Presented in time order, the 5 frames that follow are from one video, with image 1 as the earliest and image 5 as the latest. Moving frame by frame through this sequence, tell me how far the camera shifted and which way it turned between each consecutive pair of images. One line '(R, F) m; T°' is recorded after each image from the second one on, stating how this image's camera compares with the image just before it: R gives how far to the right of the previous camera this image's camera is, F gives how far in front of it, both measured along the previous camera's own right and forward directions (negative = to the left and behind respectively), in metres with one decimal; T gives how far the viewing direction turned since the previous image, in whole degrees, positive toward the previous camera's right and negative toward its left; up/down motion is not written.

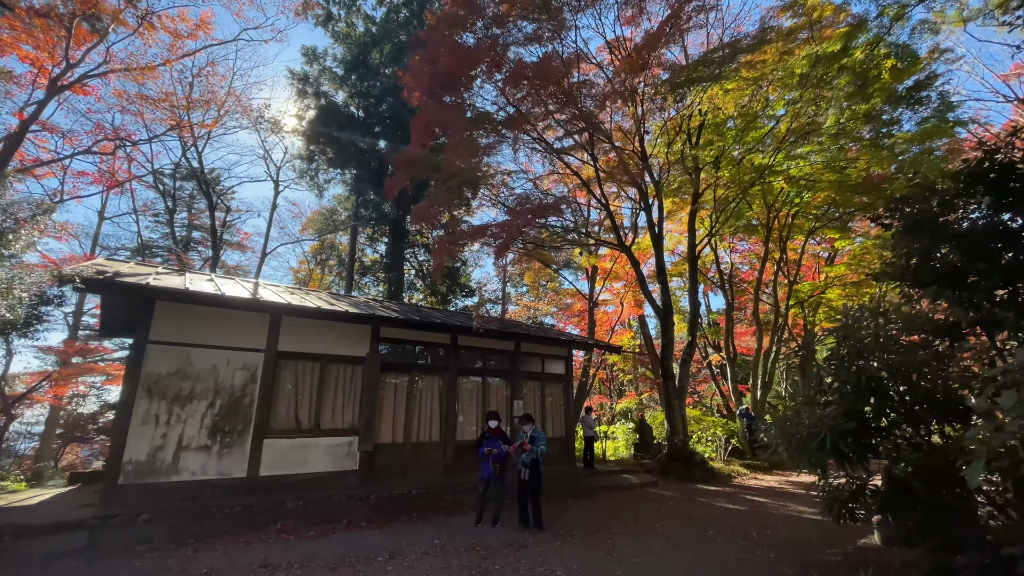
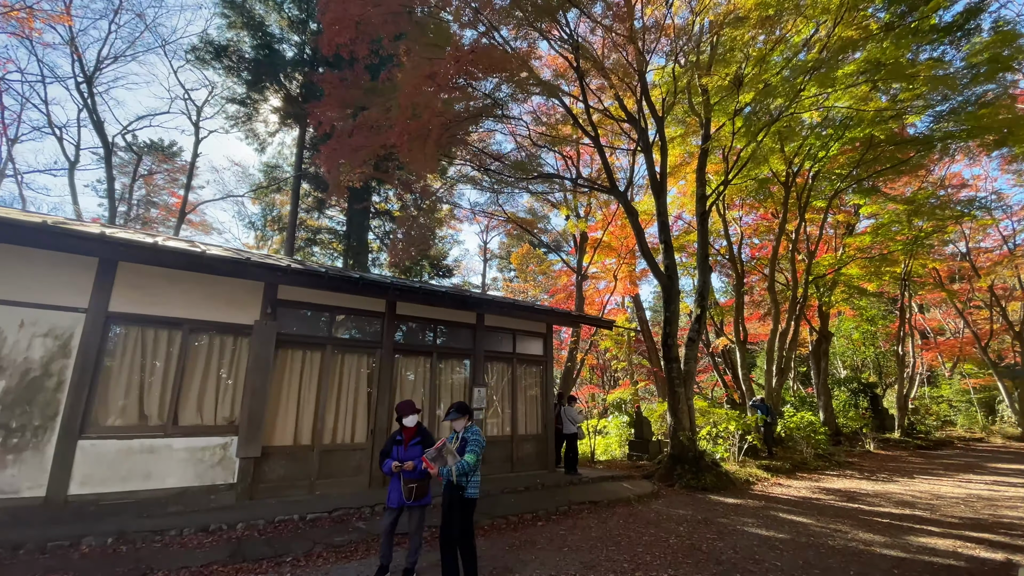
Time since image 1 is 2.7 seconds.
(+0.5, +2.0) m; +1°
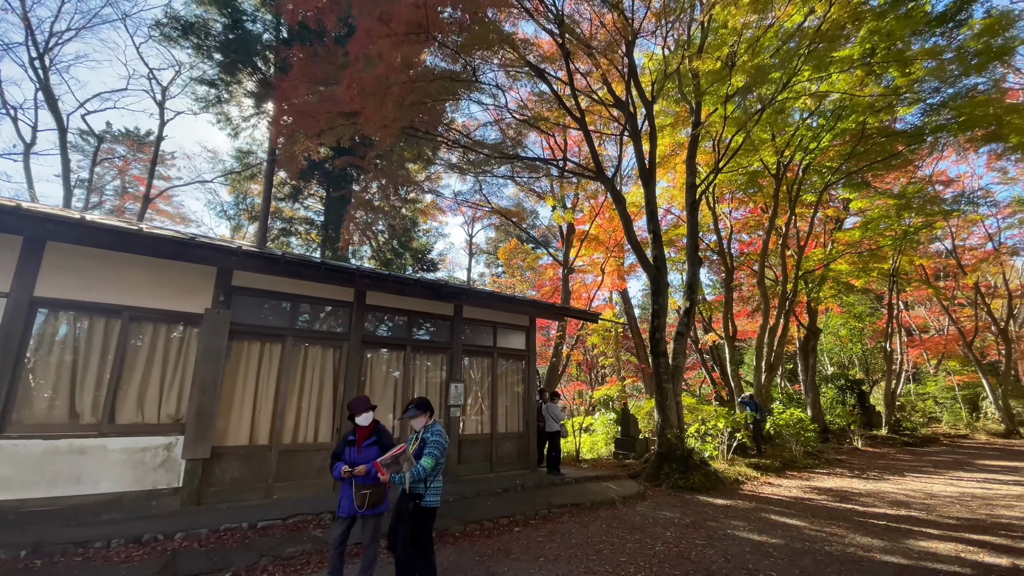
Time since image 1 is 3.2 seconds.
(+0.1, +0.4) m; +1°
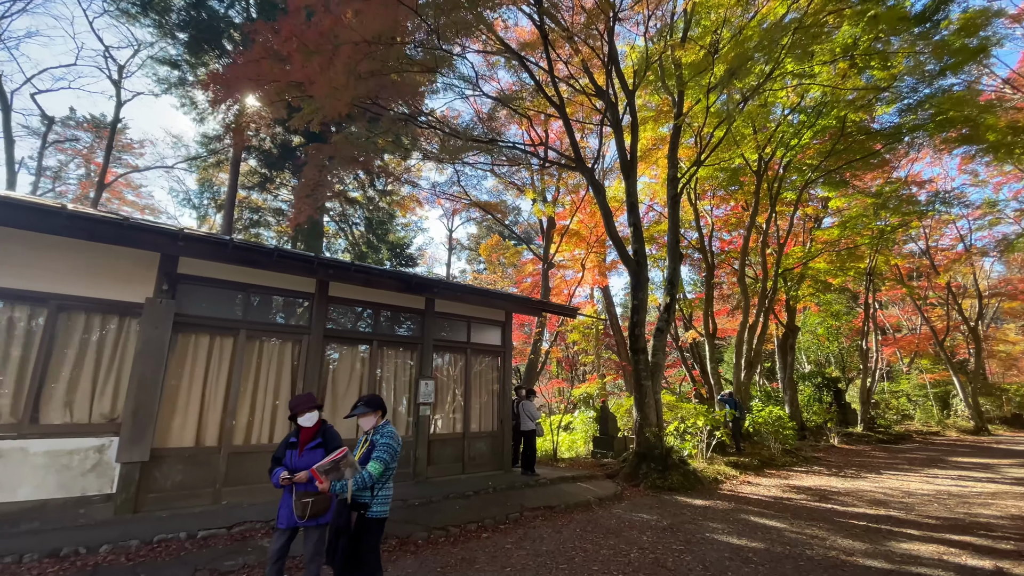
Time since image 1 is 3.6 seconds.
(+0.1, +0.3) m; +2°
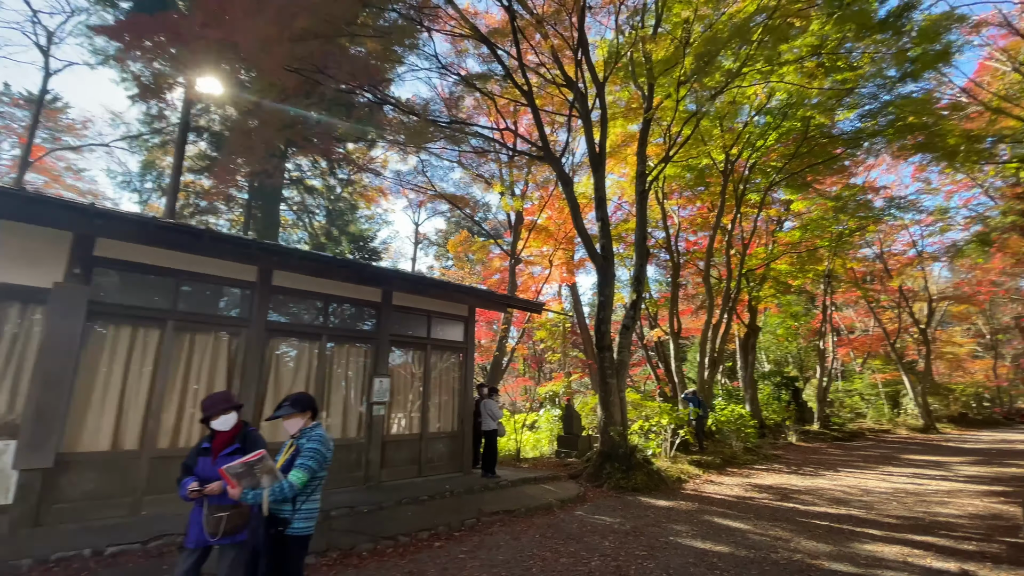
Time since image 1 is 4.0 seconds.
(+0.1, +0.3) m; +4°
